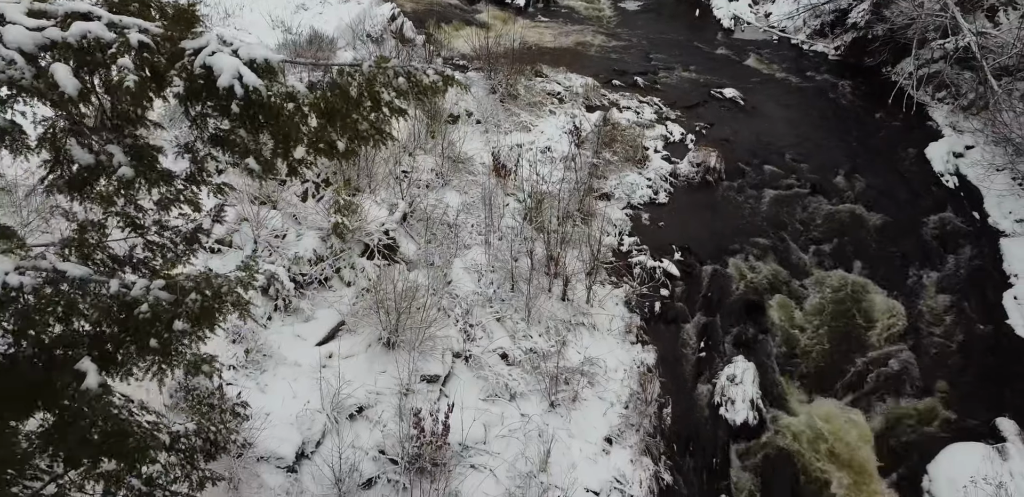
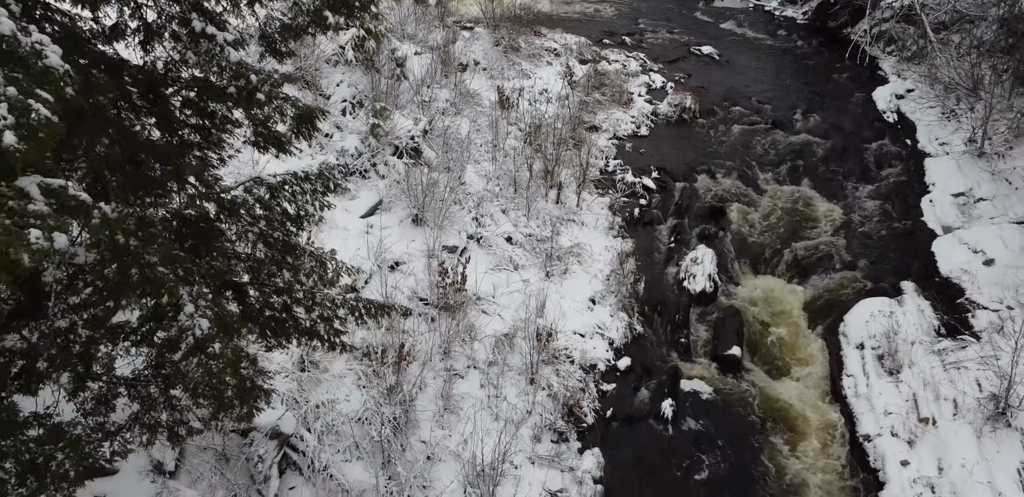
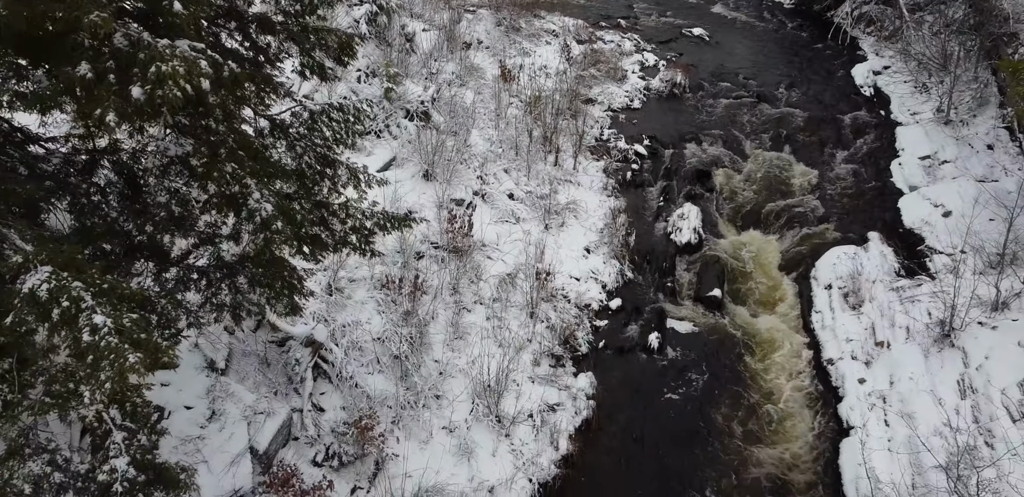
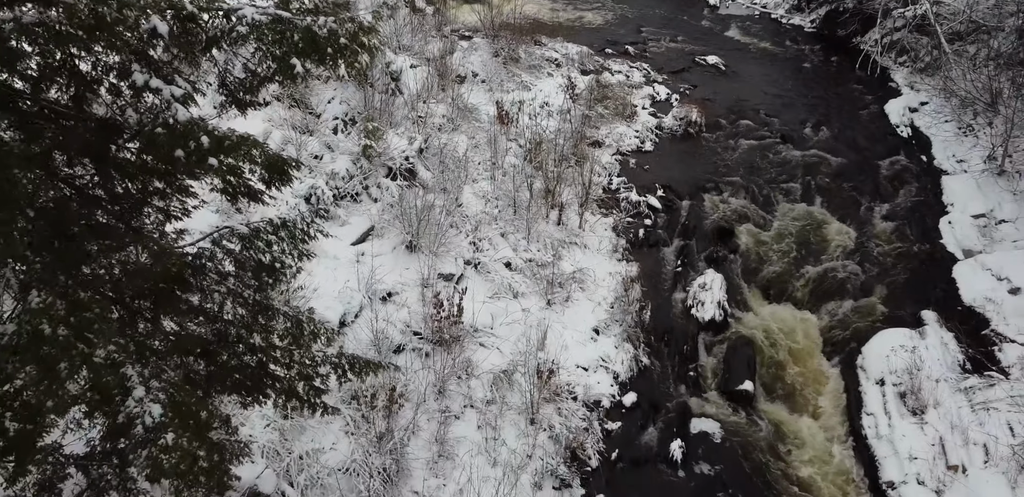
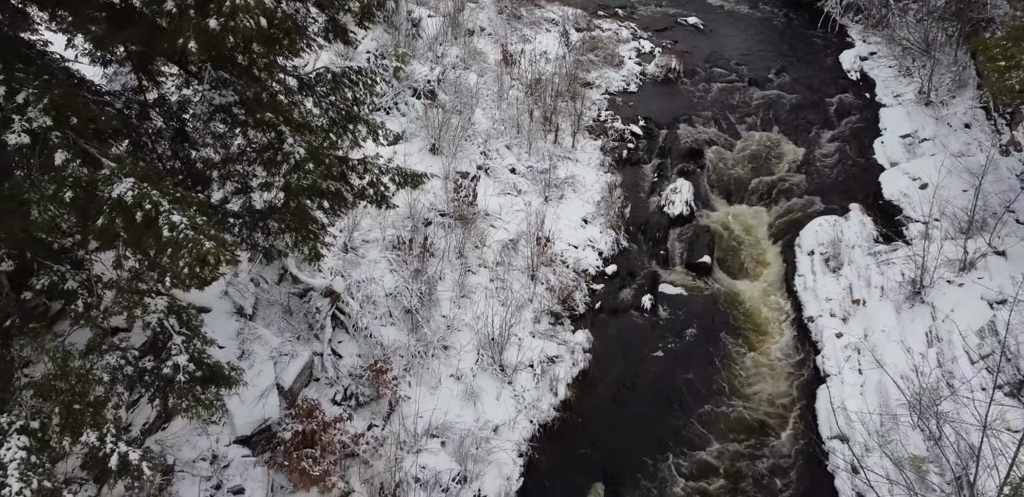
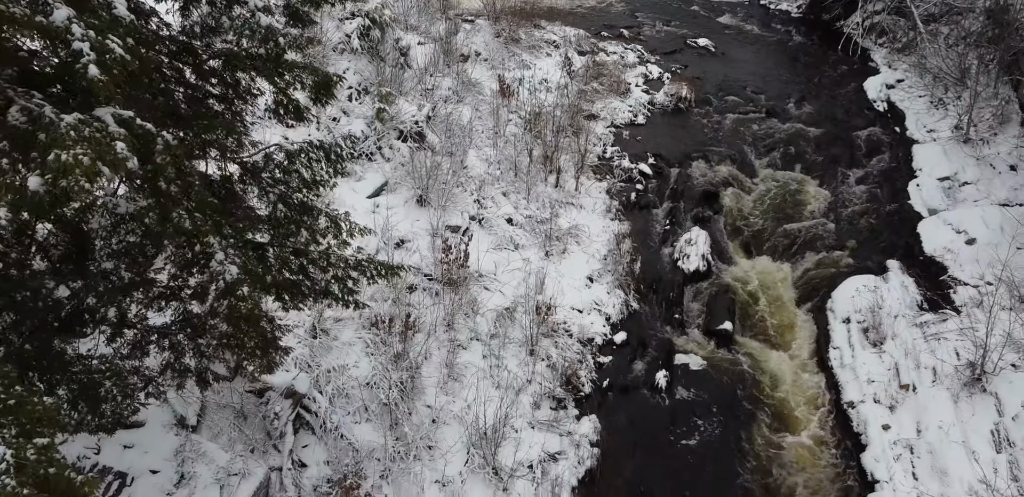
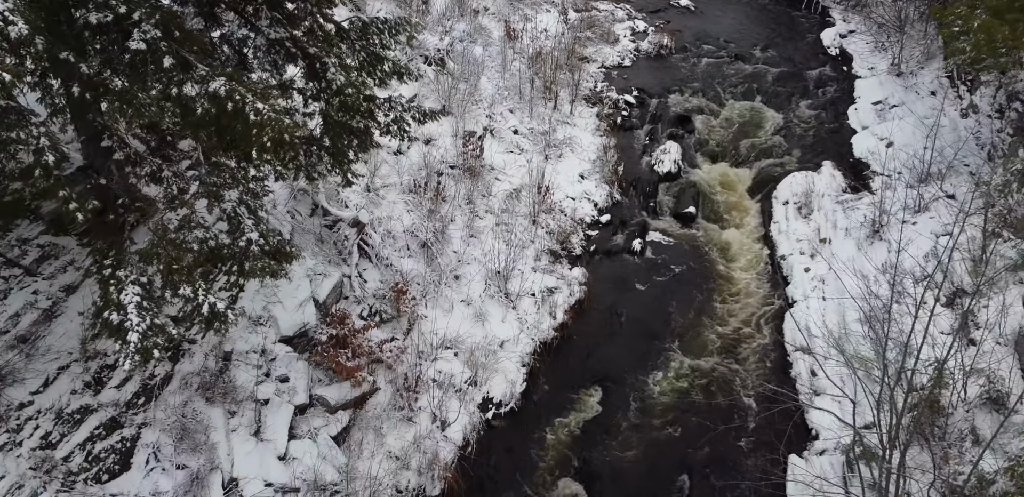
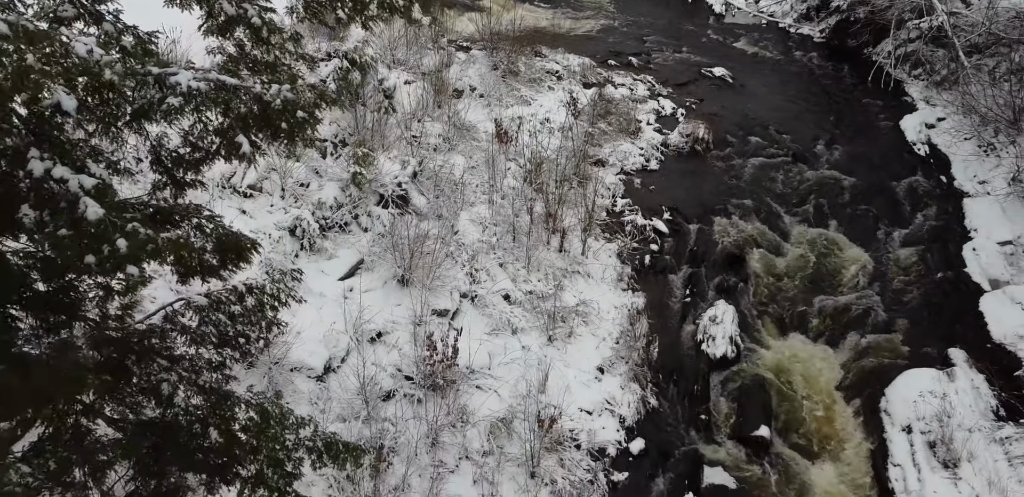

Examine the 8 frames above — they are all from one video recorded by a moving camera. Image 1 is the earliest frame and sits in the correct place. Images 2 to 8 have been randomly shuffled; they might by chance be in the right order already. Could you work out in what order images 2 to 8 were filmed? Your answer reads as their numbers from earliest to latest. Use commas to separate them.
8, 4, 2, 6, 3, 5, 7
